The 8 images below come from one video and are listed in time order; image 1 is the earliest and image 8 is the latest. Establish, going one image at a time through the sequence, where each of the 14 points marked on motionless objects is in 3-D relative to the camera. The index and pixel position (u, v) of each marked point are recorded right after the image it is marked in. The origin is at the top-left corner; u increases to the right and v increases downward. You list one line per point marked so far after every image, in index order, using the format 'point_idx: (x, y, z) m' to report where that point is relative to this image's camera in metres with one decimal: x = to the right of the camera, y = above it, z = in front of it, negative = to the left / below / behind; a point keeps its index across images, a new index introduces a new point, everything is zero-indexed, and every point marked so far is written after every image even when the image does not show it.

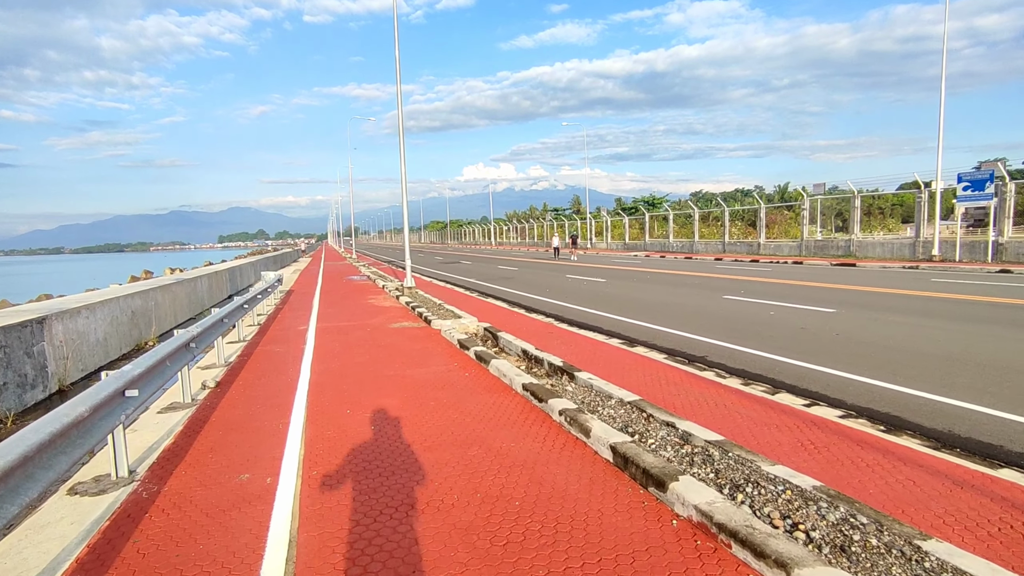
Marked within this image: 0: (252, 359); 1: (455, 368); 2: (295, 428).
0: (-3.8, -1.0, +8.9) m
1: (-0.7, -1.0, +7.5) m
2: (-1.9, -1.2, +5.4) m
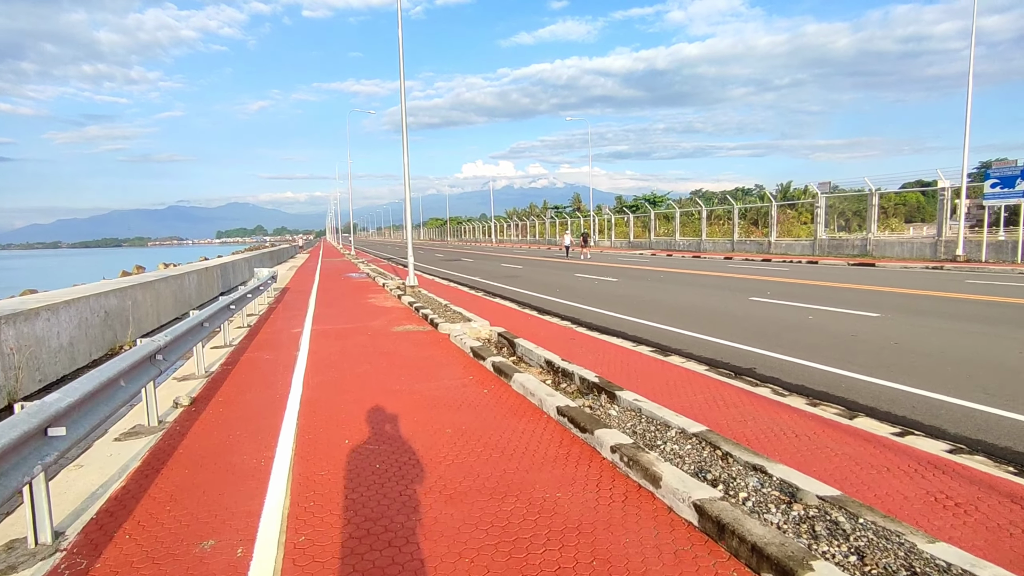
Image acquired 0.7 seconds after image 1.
0: (-3.5, -1.0, +7.8) m
1: (-0.4, -1.0, +6.5) m
2: (-1.7, -1.2, +4.4) m
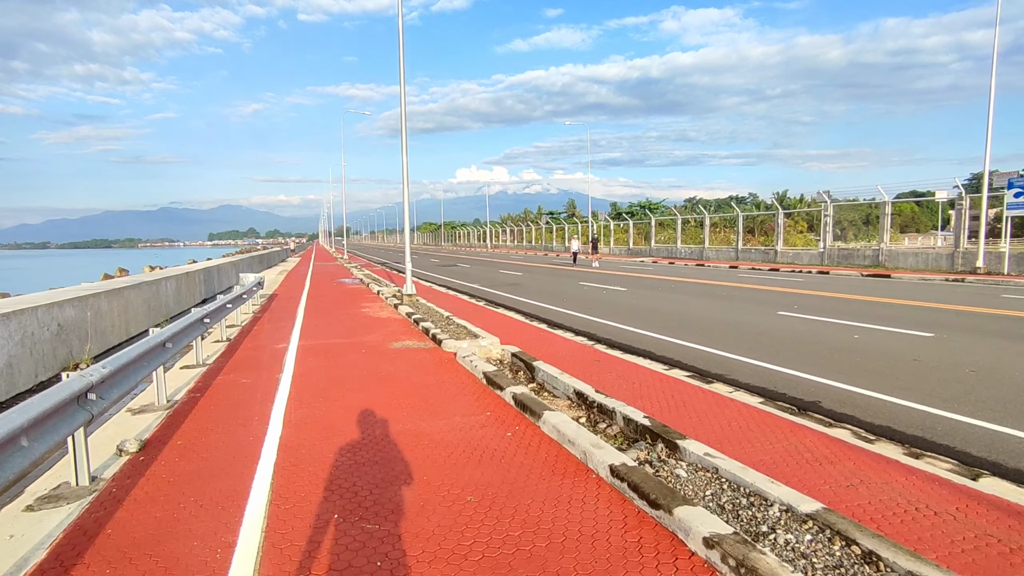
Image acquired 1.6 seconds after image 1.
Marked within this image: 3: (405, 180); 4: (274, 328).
0: (-3.3, -1.2, +6.6) m
1: (-0.2, -1.2, +5.3) m
2: (-1.4, -1.4, +3.2) m
3: (-2.6, +2.7, +14.8) m
4: (-4.6, -0.8, +11.5) m
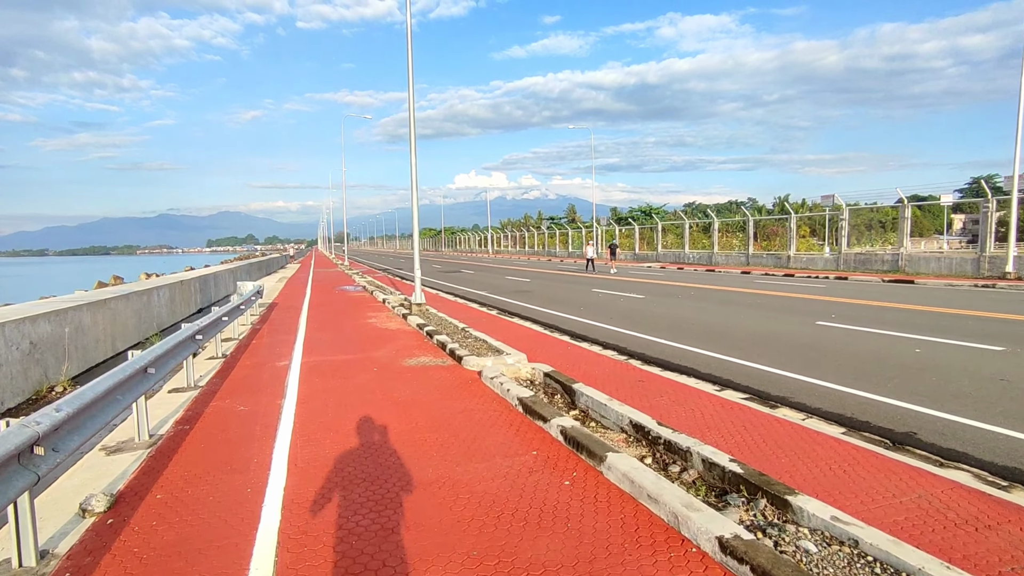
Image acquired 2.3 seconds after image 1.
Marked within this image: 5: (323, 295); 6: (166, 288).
0: (-2.9, -1.3, +5.7) m
1: (+0.2, -1.3, +4.4) m
2: (-1.0, -1.5, +2.3) m
3: (-2.3, +2.5, +14.0) m
4: (-4.2, -1.0, +10.6) m
5: (-6.3, -0.3, +20.0) m
6: (-7.7, 0.0, +13.4) m
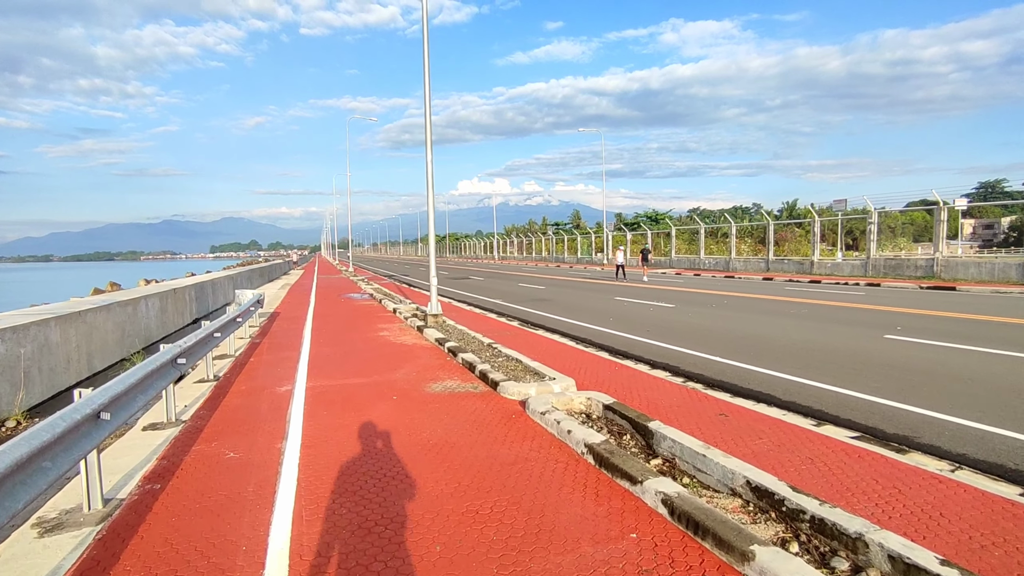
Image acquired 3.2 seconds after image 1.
0: (-2.4, -1.4, +4.4) m
1: (+0.7, -1.4, +3.1) m
2: (-0.5, -1.5, +1.0) m
3: (-1.7, +2.3, +12.7) m
4: (-3.7, -1.1, +9.3) m
5: (-5.7, -0.5, +18.7) m
6: (-7.2, -0.2, +12.1) m
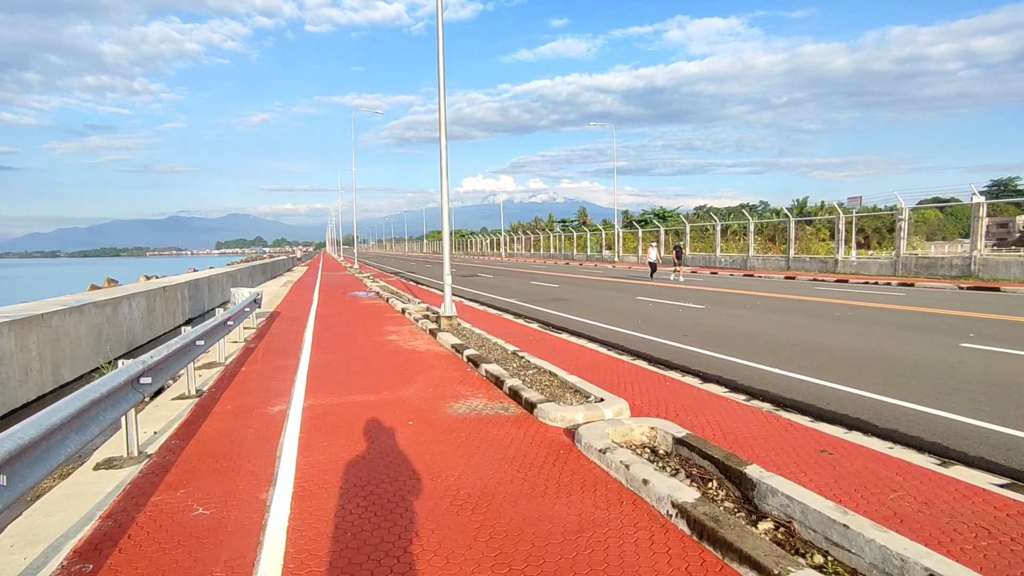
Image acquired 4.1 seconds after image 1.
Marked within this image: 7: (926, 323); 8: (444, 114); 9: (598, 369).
0: (-2.1, -1.4, +3.2) m
1: (+1.0, -1.4, +1.9) m
2: (-0.2, -1.6, -0.2) m
3: (-1.3, +2.3, +11.5) m
4: (-3.3, -1.1, +8.2) m
5: (-5.3, -0.4, +17.6) m
6: (-6.8, -0.1, +11.0) m
7: (+8.1, -0.7, +11.7) m
8: (-1.4, +3.5, +11.9) m
9: (+1.1, -1.0, +7.8) m
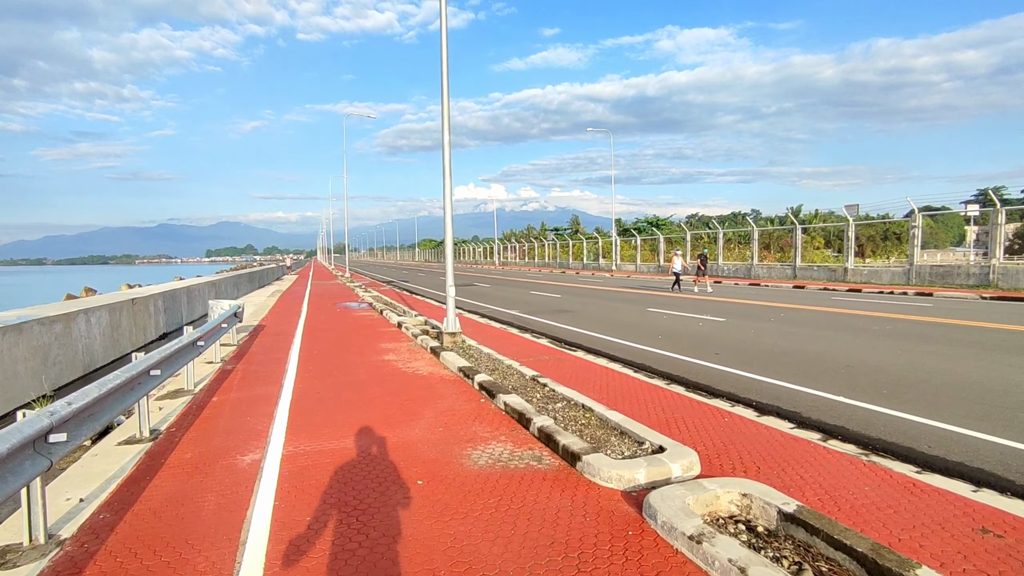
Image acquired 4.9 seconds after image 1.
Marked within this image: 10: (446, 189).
0: (-1.8, -1.5, +2.0) m
1: (+1.3, -1.5, +0.7) m
2: (+0.1, -1.6, -1.4) m
3: (-1.1, +2.1, +10.3) m
4: (-3.0, -1.3, +6.9) m
5: (-5.2, -0.7, +16.3) m
6: (-6.6, -0.4, +9.7) m
7: (+8.3, -1.0, +10.6) m
8: (-1.2, +3.3, +10.7) m
9: (+1.4, -1.2, +6.6) m
10: (-1.1, +1.7, +10.3) m
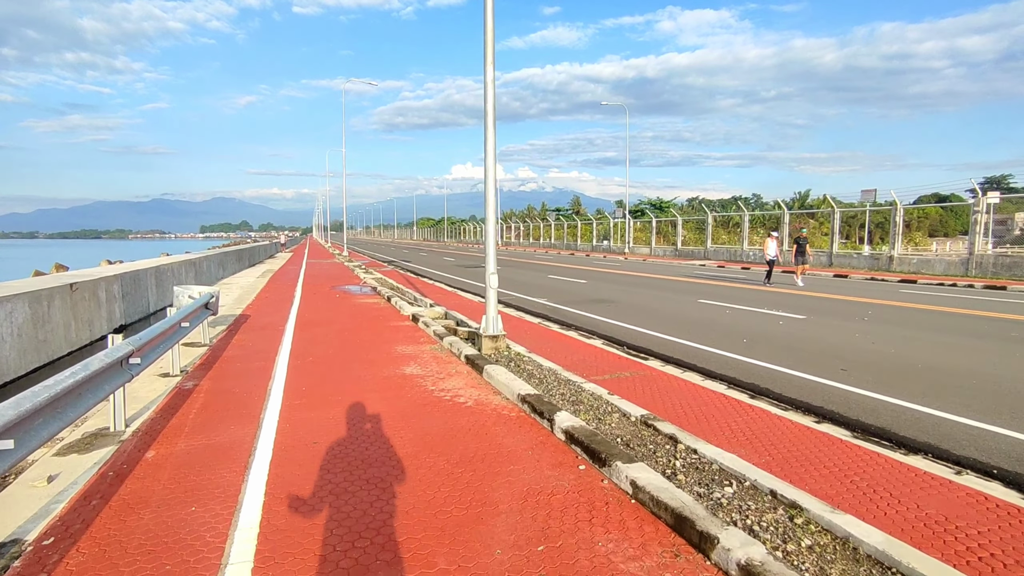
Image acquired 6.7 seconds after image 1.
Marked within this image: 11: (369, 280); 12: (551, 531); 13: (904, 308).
0: (-1.0, -1.6, -0.5) m
1: (+2.2, -1.7, -1.8) m
2: (+1.0, -1.9, -3.9) m
3: (-0.3, +2.2, +7.7) m
4: (-2.2, -1.2, +4.4) m
5: (-4.4, -0.3, +13.7) m
6: (-5.8, -0.1, +7.1) m
7: (+9.1, -1.0, +8.2) m
8: (-0.3, +3.4, +8.0) m
9: (+2.2, -1.2, +4.1) m
10: (-0.3, +1.8, +7.7) m
11: (-4.4, +0.2, +18.4) m
12: (+0.2, -1.3, +3.1) m
13: (+8.8, -0.5, +13.4) m
